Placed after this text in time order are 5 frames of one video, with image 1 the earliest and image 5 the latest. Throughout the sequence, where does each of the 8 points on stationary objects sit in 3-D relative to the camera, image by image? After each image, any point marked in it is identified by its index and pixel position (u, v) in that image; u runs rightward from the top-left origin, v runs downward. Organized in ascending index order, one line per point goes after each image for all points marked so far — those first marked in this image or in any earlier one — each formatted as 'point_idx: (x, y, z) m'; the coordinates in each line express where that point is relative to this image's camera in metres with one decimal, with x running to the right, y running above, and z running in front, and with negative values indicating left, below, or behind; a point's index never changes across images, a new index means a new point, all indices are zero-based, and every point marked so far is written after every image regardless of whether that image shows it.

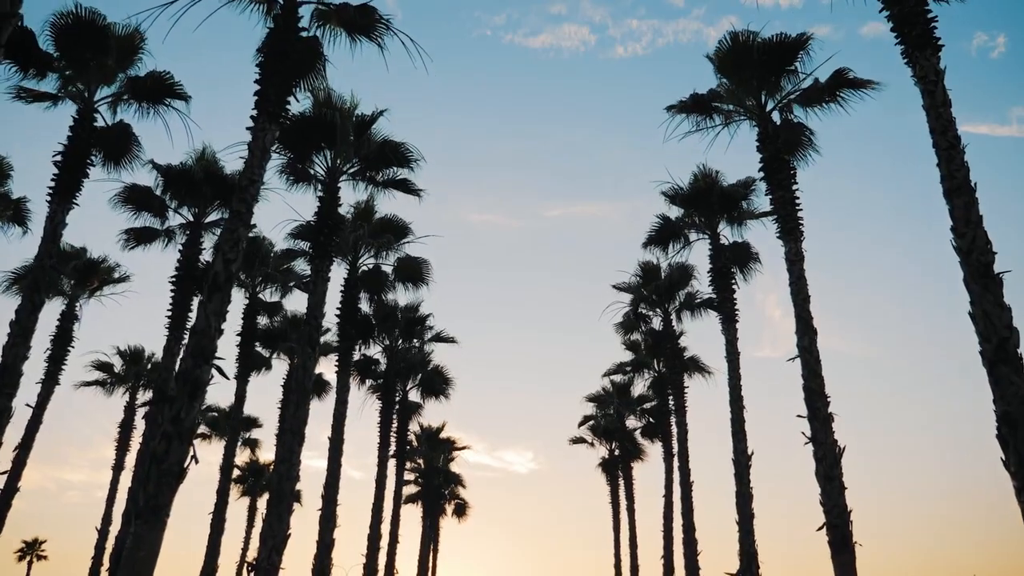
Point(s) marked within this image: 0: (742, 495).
0: (+6.5, -5.8, +17.9) m
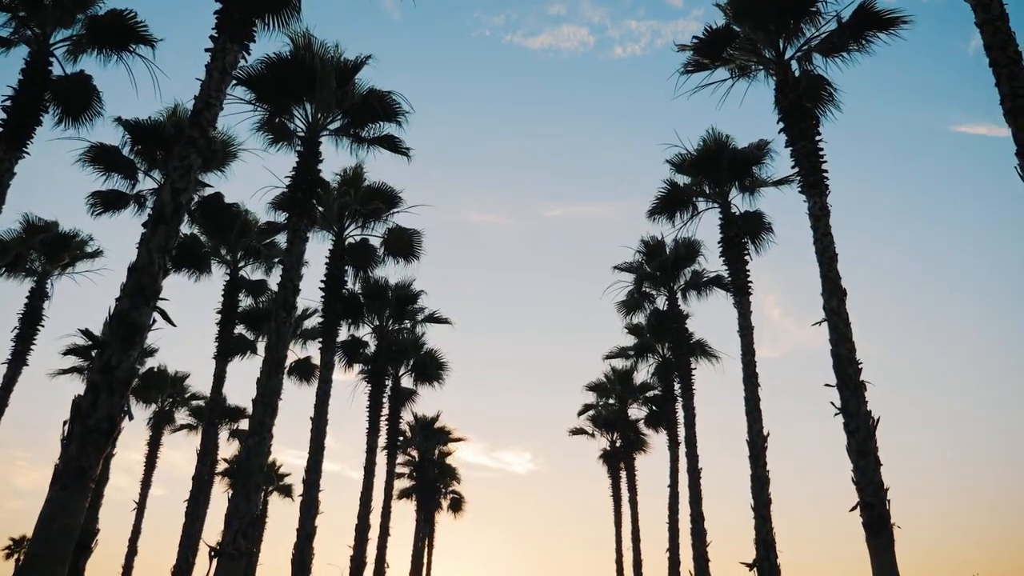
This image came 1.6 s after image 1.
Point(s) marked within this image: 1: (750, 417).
0: (+6.4, -4.9, +16.5) m
1: (+6.5, -3.5, +17.3) m
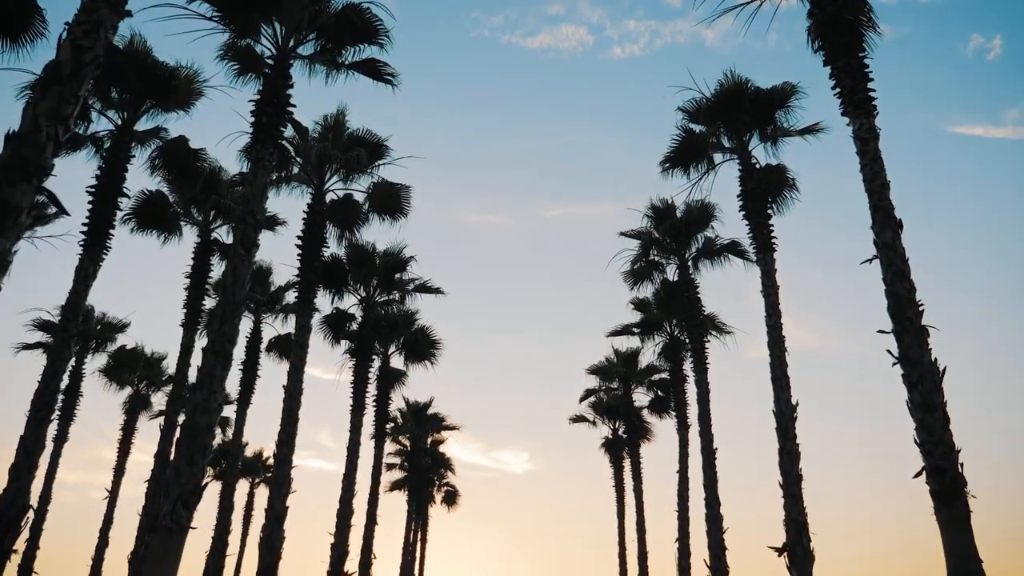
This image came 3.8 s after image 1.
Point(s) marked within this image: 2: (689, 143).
0: (+6.3, -3.8, +14.6) m
1: (+6.4, -2.4, +15.4) m
2: (+5.2, +4.3, +18.7) m
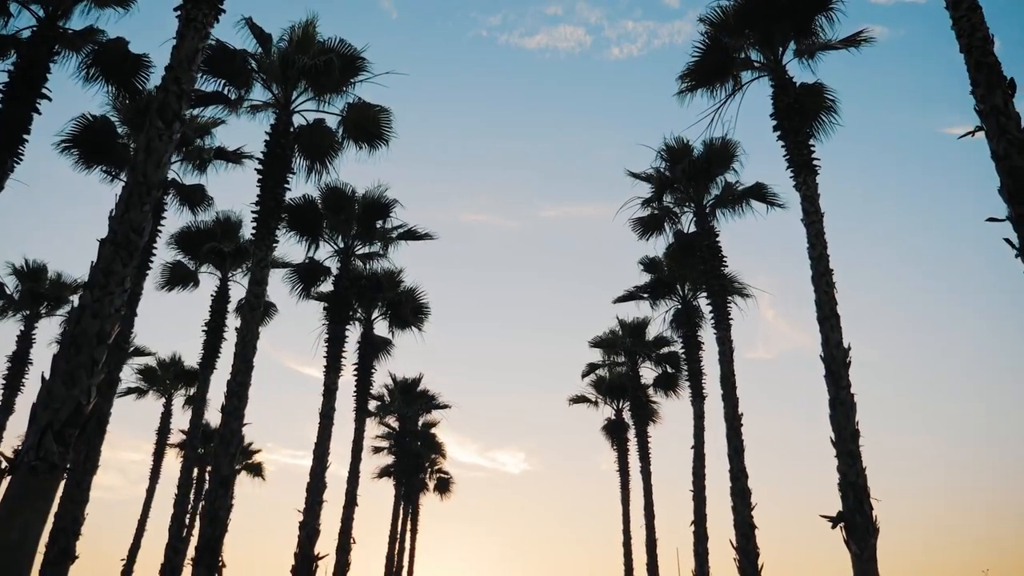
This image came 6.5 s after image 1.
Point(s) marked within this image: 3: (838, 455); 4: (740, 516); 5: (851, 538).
0: (+6.2, -2.2, +12.1) m
1: (+6.3, -0.8, +12.9) m
2: (+5.1, +5.9, +16.1) m
3: (+6.0, -3.1, +11.8) m
4: (+5.8, -5.8, +16.1) m
5: (+6.0, -4.4, +11.2) m
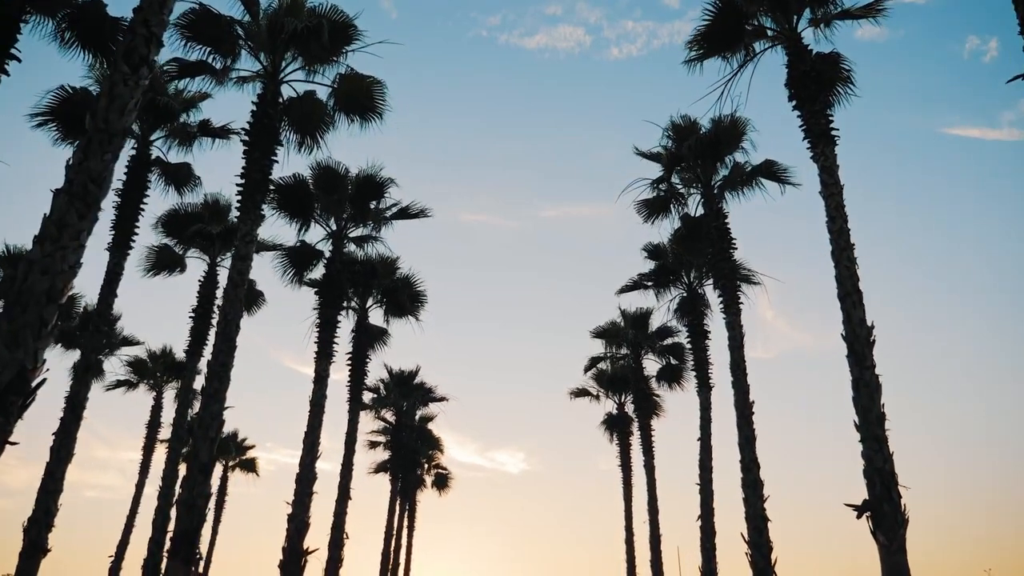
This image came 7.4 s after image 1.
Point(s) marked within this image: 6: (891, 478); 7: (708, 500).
0: (+6.2, -1.7, +11.3) m
1: (+6.3, -0.3, +12.1) m
2: (+5.1, +6.3, +15.3) m
3: (+6.0, -2.6, +11.0) m
4: (+5.8, -5.3, +15.3) m
5: (+6.0, -3.9, +10.4) m
6: (+6.3, -3.1, +10.6) m
7: (+6.1, -6.6, +19.9) m
